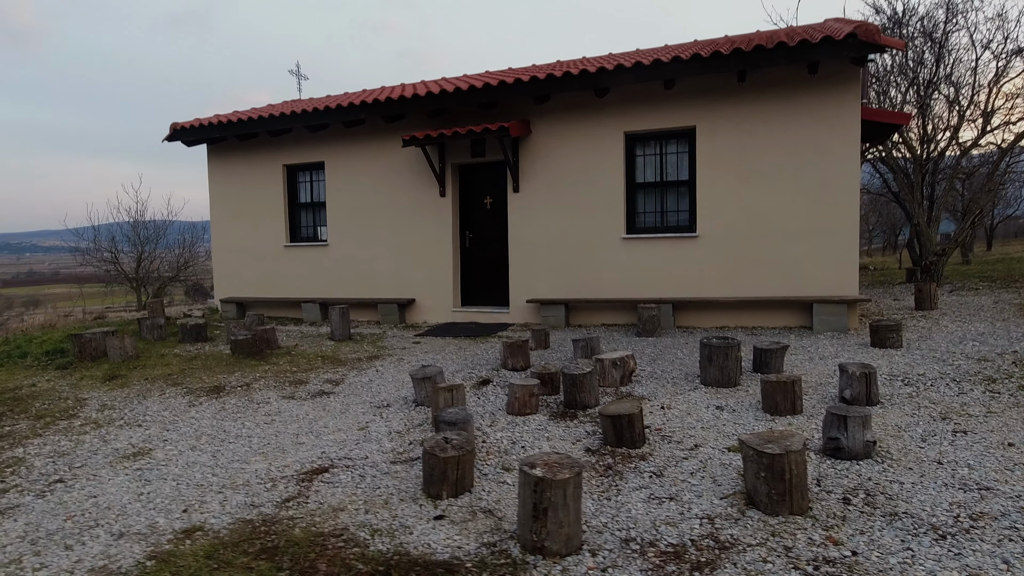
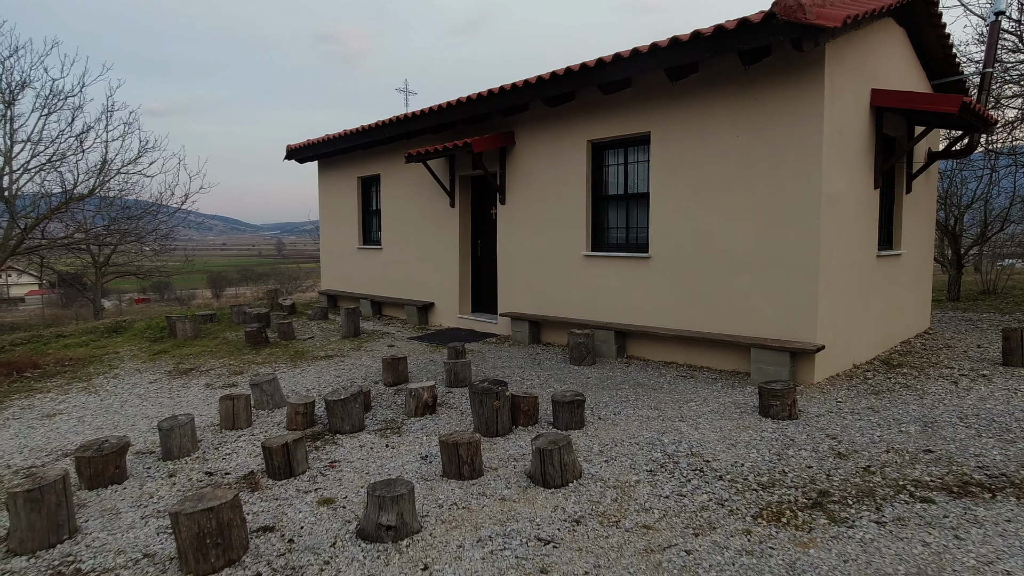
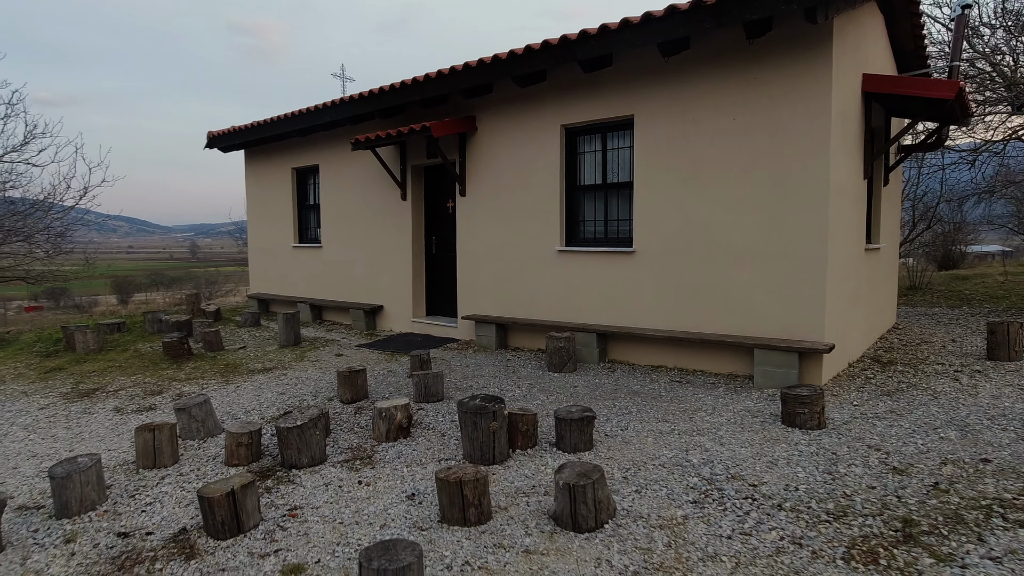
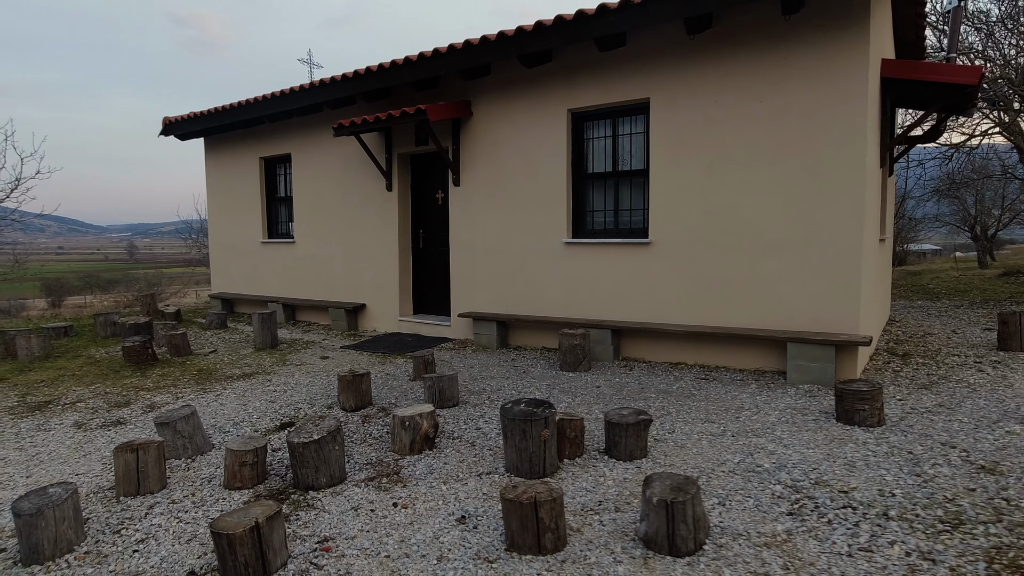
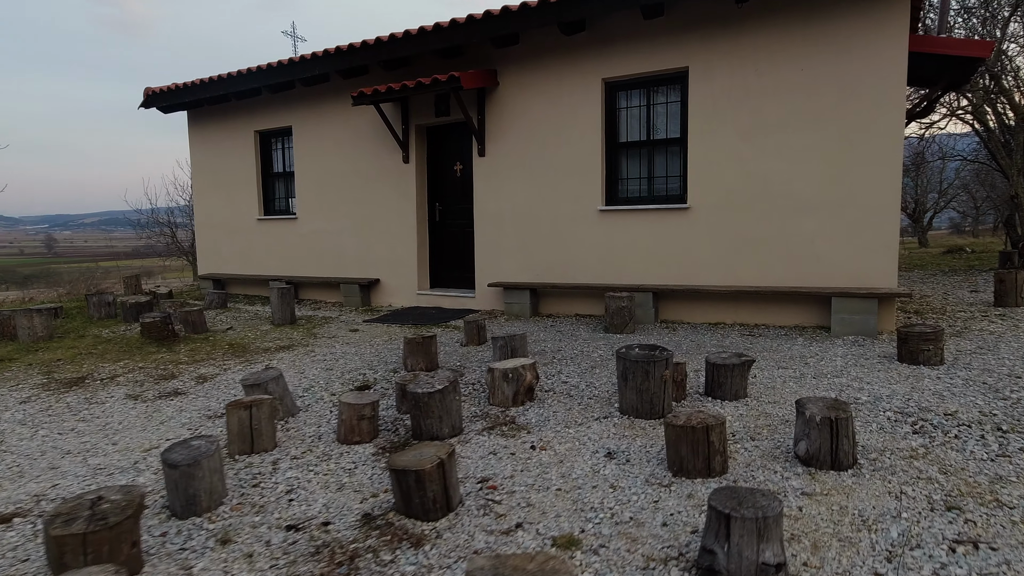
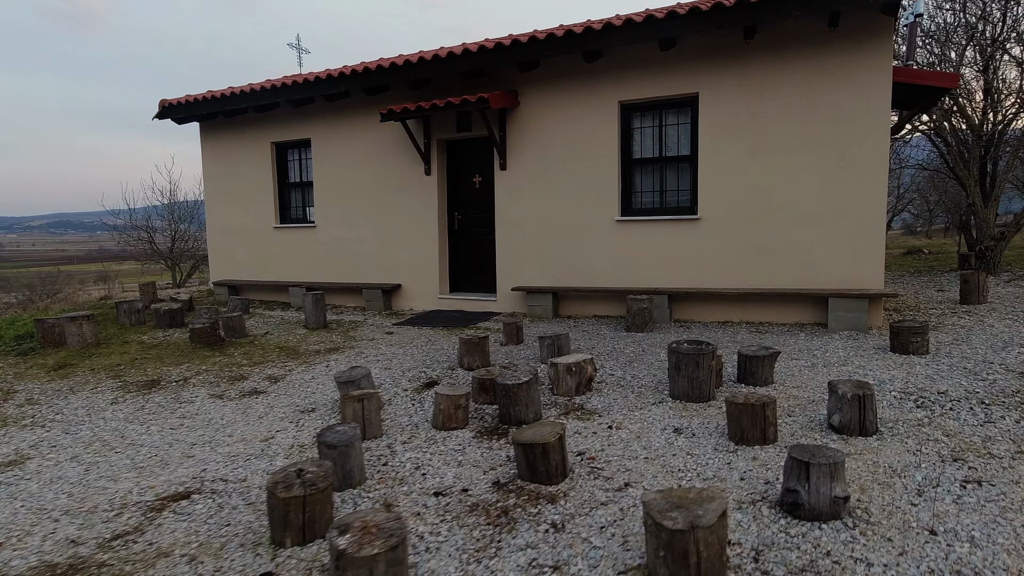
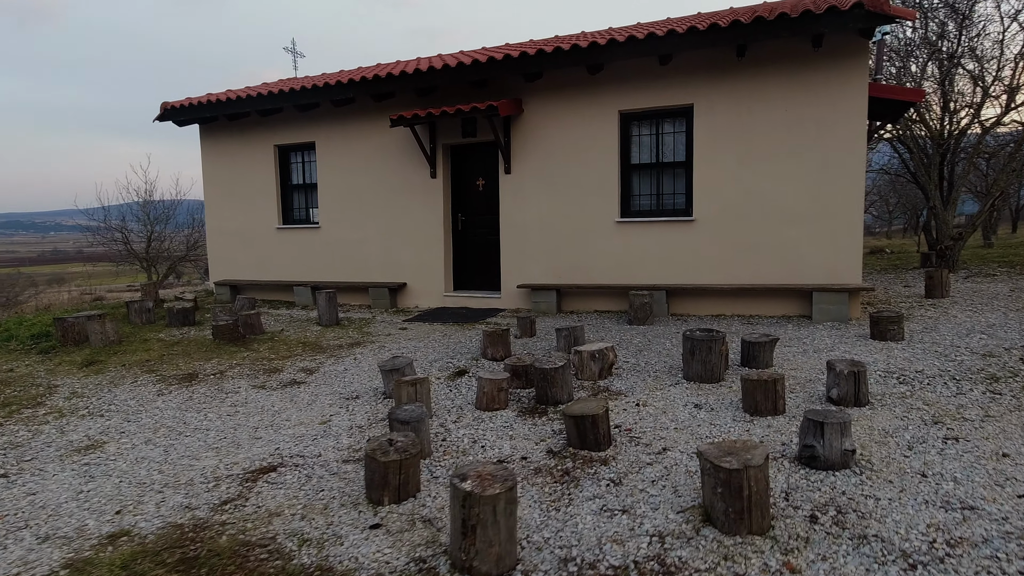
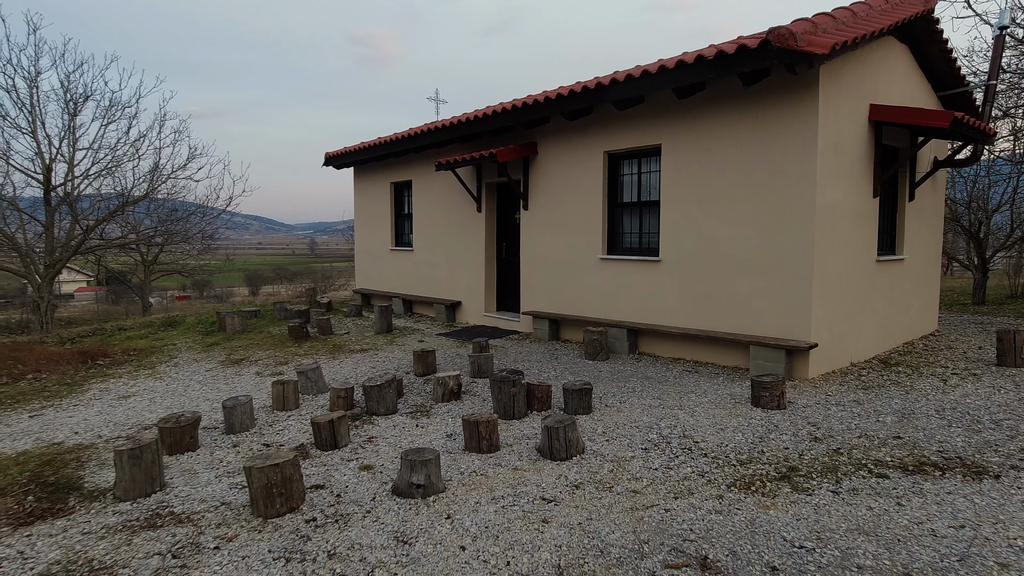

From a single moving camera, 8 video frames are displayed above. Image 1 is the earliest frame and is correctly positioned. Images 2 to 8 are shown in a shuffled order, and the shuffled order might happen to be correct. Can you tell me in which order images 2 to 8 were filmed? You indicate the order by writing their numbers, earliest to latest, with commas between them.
7, 6, 5, 4, 3, 2, 8
